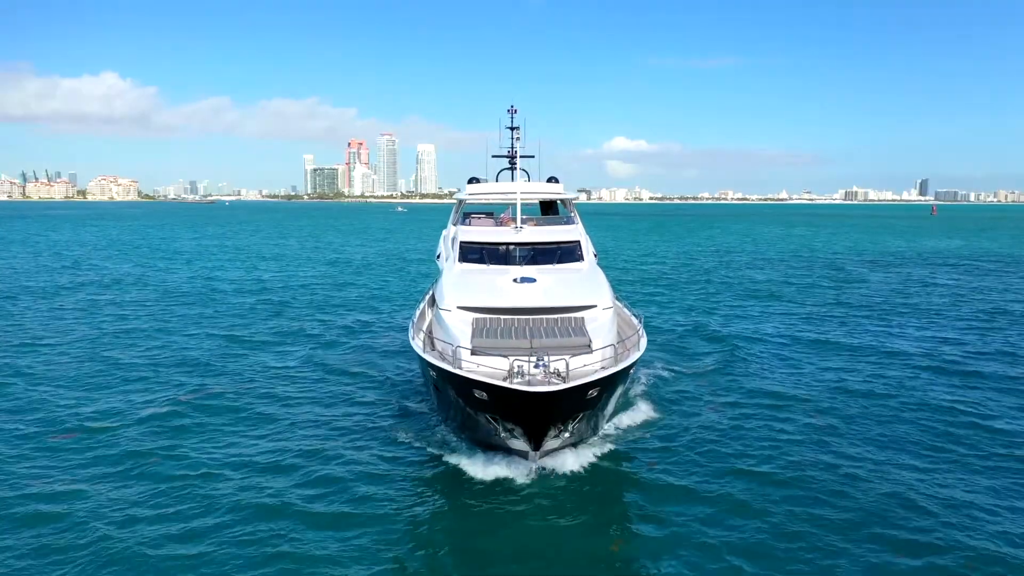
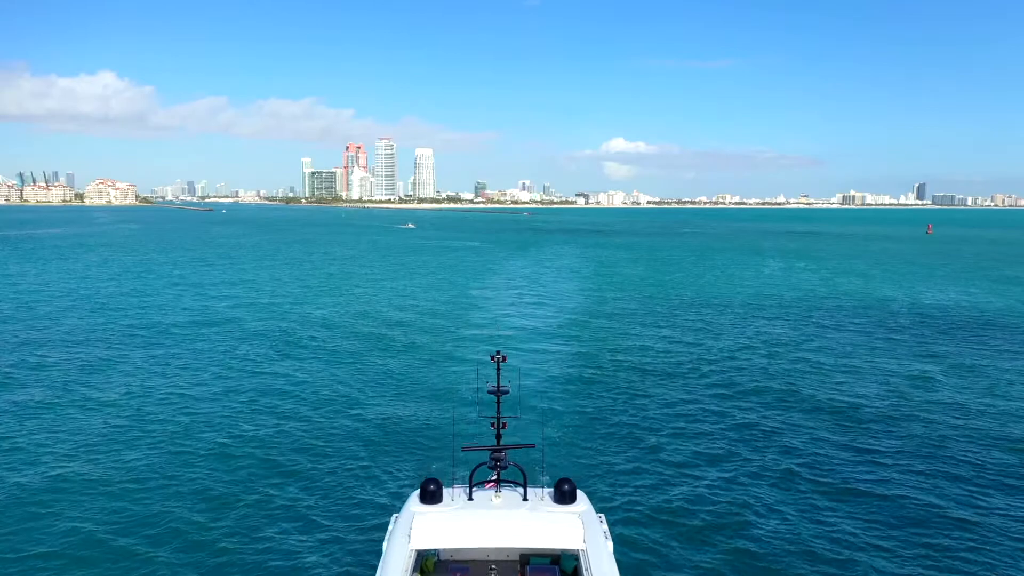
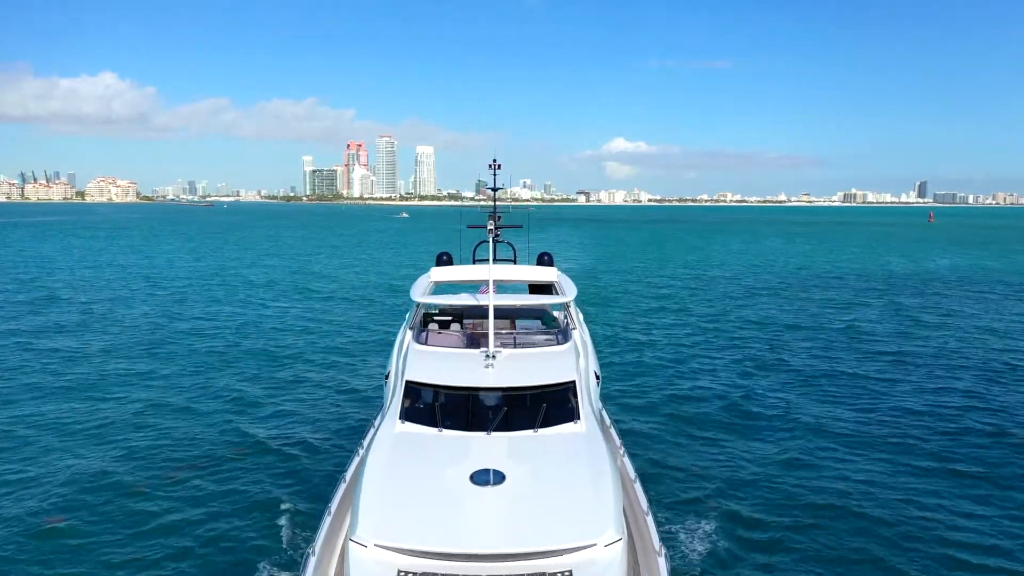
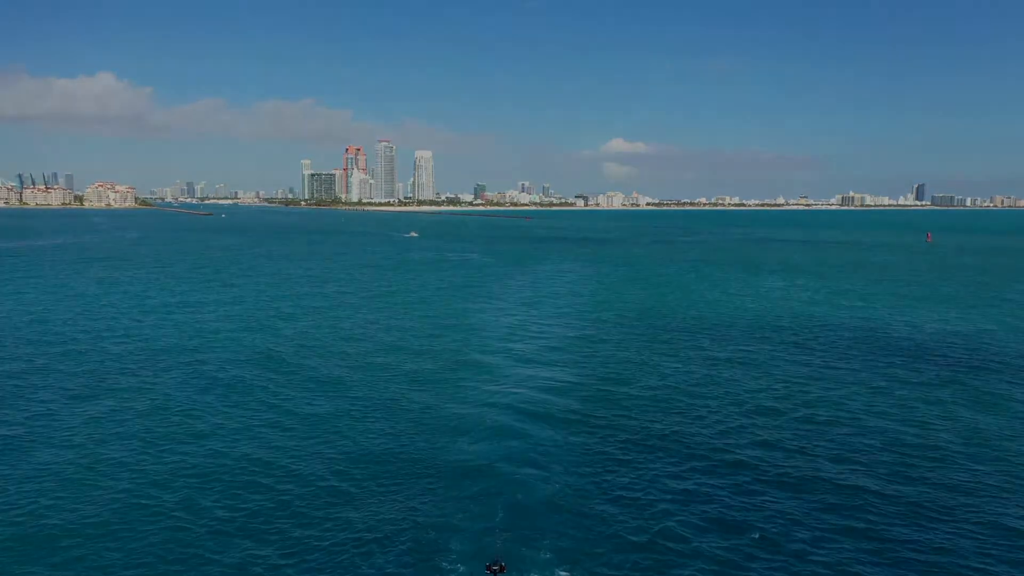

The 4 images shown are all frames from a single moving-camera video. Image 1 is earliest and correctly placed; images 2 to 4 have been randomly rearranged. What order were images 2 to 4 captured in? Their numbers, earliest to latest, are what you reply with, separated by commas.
3, 2, 4
